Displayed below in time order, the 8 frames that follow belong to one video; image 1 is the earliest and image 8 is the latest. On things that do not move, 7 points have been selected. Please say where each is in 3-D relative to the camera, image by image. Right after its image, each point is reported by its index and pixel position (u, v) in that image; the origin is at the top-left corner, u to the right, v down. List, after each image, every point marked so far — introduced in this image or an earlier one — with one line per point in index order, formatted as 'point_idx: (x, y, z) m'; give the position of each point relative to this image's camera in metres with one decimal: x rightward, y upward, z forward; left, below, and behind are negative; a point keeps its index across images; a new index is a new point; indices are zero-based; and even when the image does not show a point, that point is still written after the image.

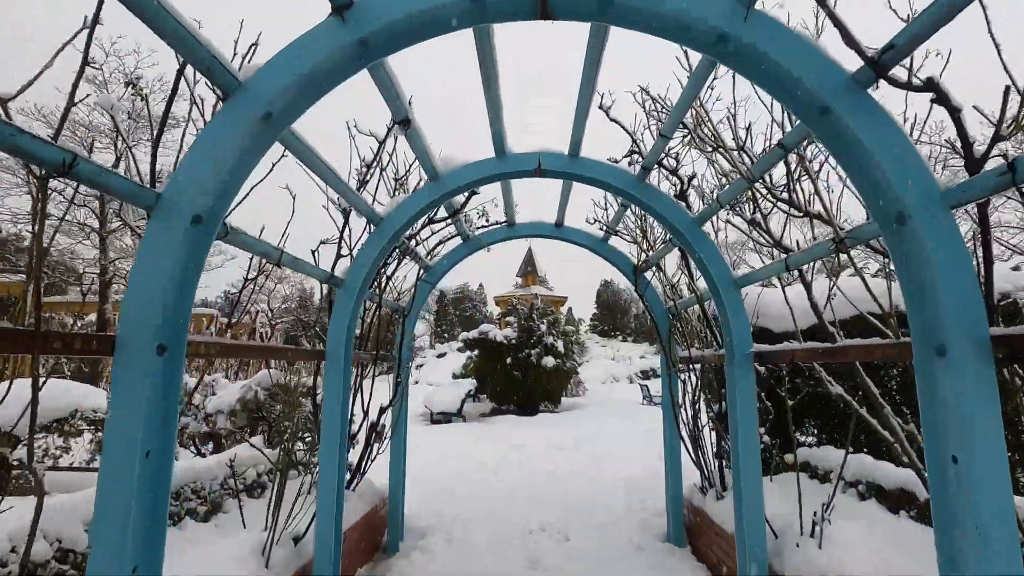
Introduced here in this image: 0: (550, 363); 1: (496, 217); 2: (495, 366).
0: (+0.6, -1.1, +7.8) m
1: (-0.1, +0.4, +3.0) m
2: (-0.3, -1.2, +7.9) m
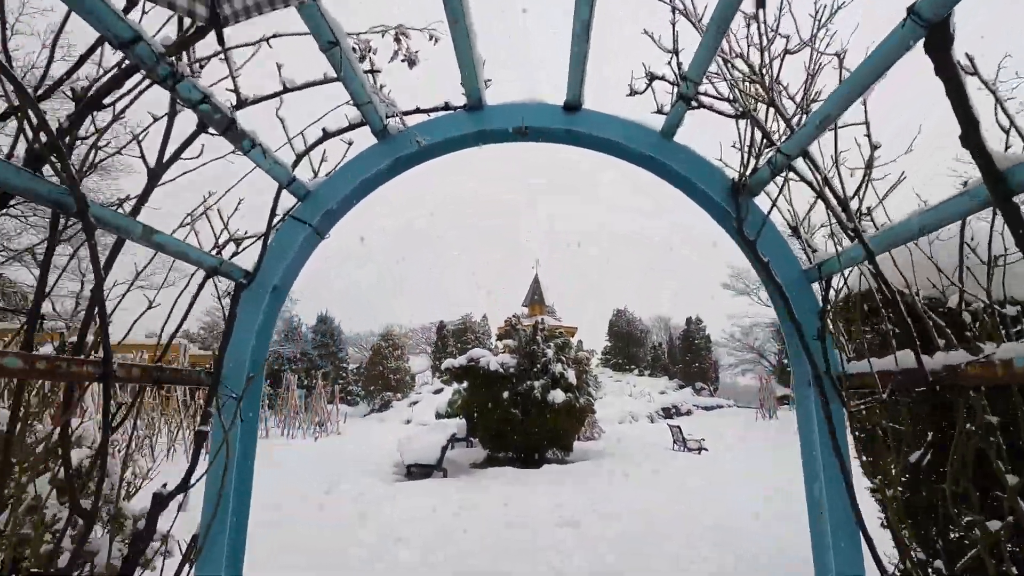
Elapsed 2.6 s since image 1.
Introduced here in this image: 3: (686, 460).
0: (+0.5, -1.3, +6.2) m
1: (-0.2, +0.6, +1.5) m
2: (-0.3, -1.3, +6.3) m
3: (+2.1, -2.1, +6.7) m
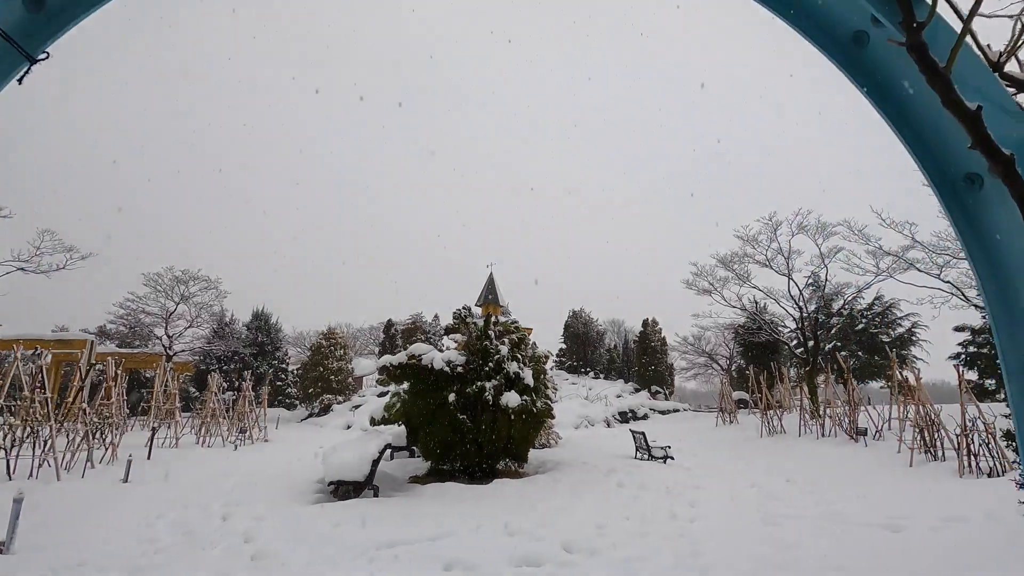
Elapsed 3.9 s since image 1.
0: (0.0, -1.2, +5.4) m
1: (-0.3, +0.7, +0.7) m
2: (-0.8, -1.2, +5.4) m
3: (+1.6, -2.0, +6.0) m
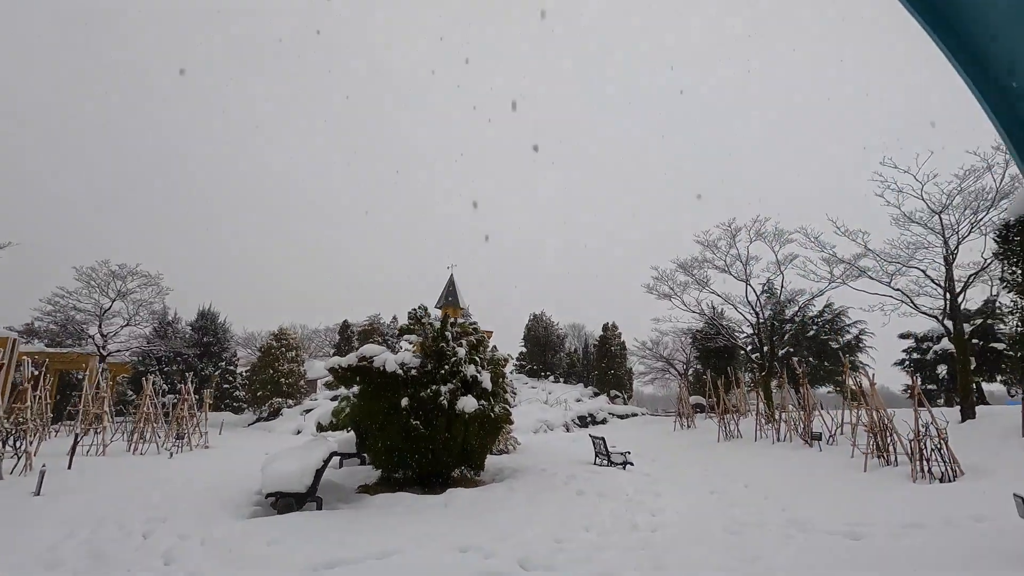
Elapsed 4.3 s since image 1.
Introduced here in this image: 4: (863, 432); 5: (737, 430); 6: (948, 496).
0: (-0.4, -1.1, +5.2) m
1: (-0.3, +0.8, +0.5) m
2: (-1.2, -1.2, +5.1) m
3: (+1.1, -2.1, +5.9) m
4: (+4.8, -2.0, +7.4) m
5: (+3.9, -2.5, +9.3) m
6: (+3.3, -1.6, +4.1) m
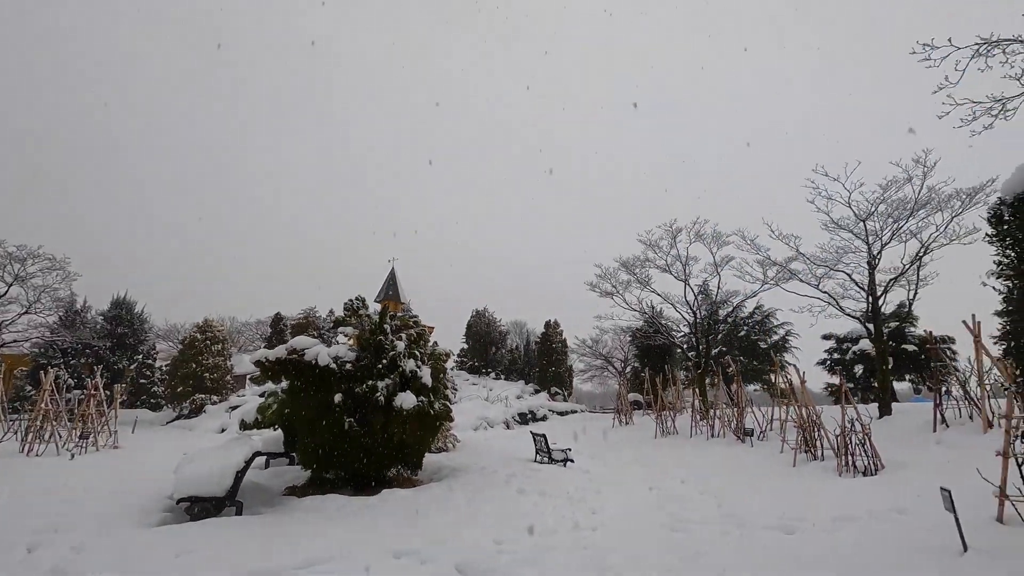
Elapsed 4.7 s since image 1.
0: (-0.9, -1.1, +4.9) m
1: (-0.3, +0.8, +0.3) m
2: (-1.8, -1.1, +4.8) m
3: (+0.4, -2.0, +5.8) m
4: (+4.0, -2.0, +7.7) m
5: (+2.8, -2.4, +9.5) m
6: (+2.8, -1.6, +4.2) m
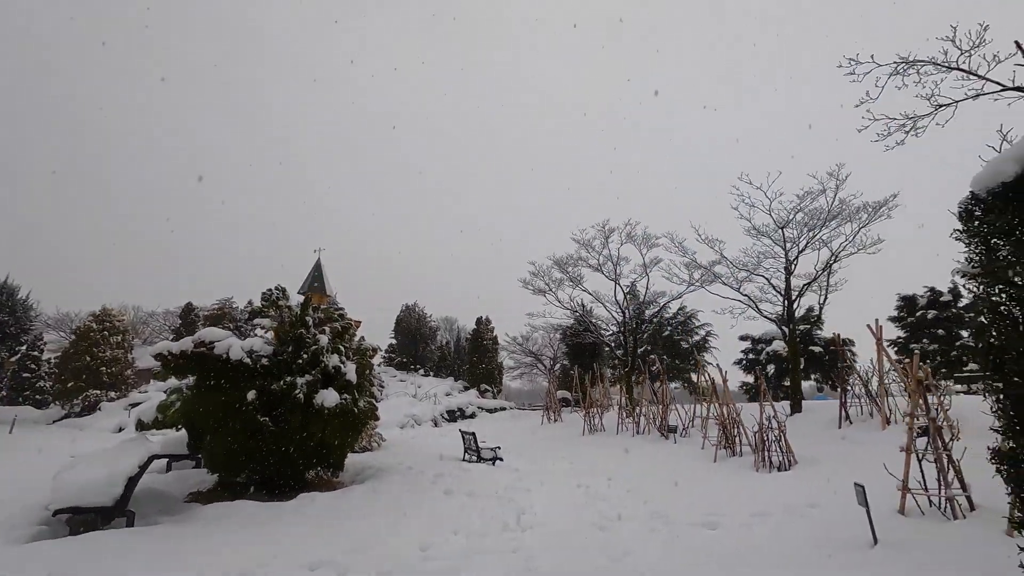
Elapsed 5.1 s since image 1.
0: (-1.6, -1.0, +4.6) m
1: (-0.3, +0.8, +0.1) m
2: (-2.4, -1.0, +4.4) m
3: (-0.3, -1.9, +5.7) m
4: (+2.9, -2.0, +8.0) m
5: (+1.6, -2.4, +9.6) m
6: (+2.3, -1.6, +4.4) m
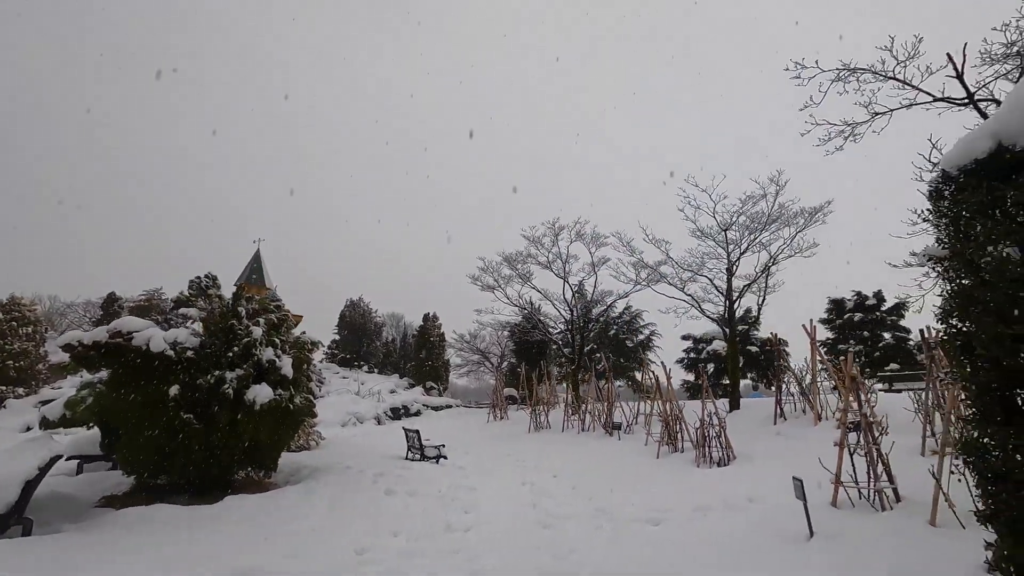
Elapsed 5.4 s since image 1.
0: (-2.0, -0.9, +4.4) m
1: (-0.3, +0.9, -0.1) m
2: (-2.8, -0.9, +4.1) m
3: (-0.9, -1.9, +5.5) m
4: (+2.1, -2.0, +8.1) m
5: (+0.6, -2.4, +9.6) m
6: (+1.8, -1.6, +4.5) m
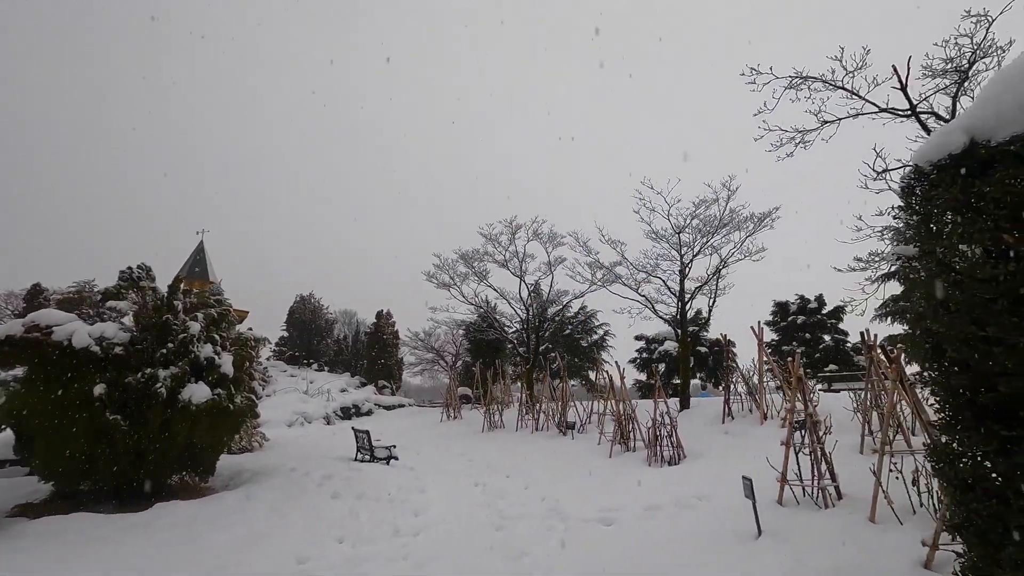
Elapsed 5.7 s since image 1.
0: (-2.4, -0.8, +4.1) m
1: (-0.3, +0.9, -0.2) m
2: (-3.1, -0.8, +3.8) m
3: (-1.4, -1.8, +5.4) m
4: (+1.4, -2.0, +8.2) m
5: (-0.2, -2.4, +9.6) m
6: (+1.4, -1.6, +4.6) m
